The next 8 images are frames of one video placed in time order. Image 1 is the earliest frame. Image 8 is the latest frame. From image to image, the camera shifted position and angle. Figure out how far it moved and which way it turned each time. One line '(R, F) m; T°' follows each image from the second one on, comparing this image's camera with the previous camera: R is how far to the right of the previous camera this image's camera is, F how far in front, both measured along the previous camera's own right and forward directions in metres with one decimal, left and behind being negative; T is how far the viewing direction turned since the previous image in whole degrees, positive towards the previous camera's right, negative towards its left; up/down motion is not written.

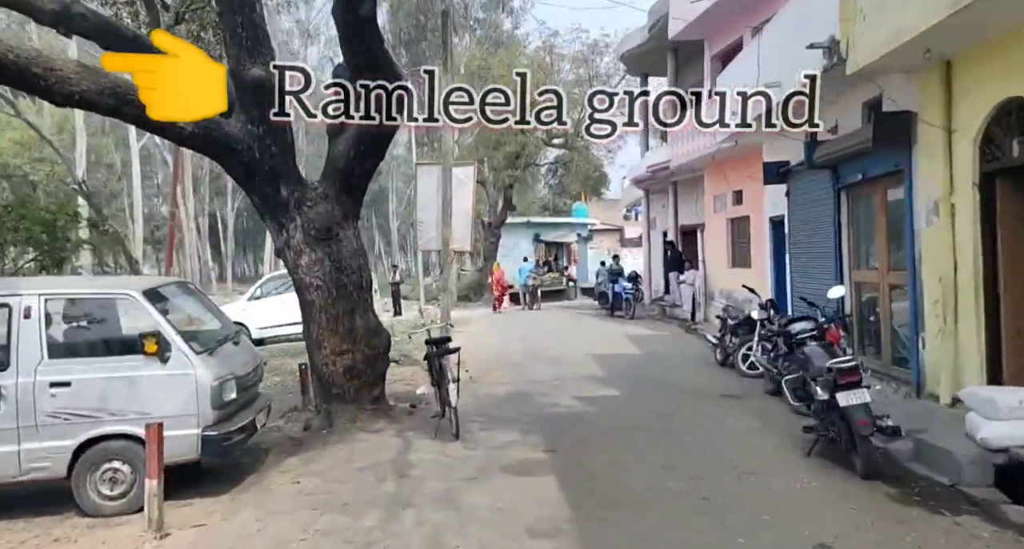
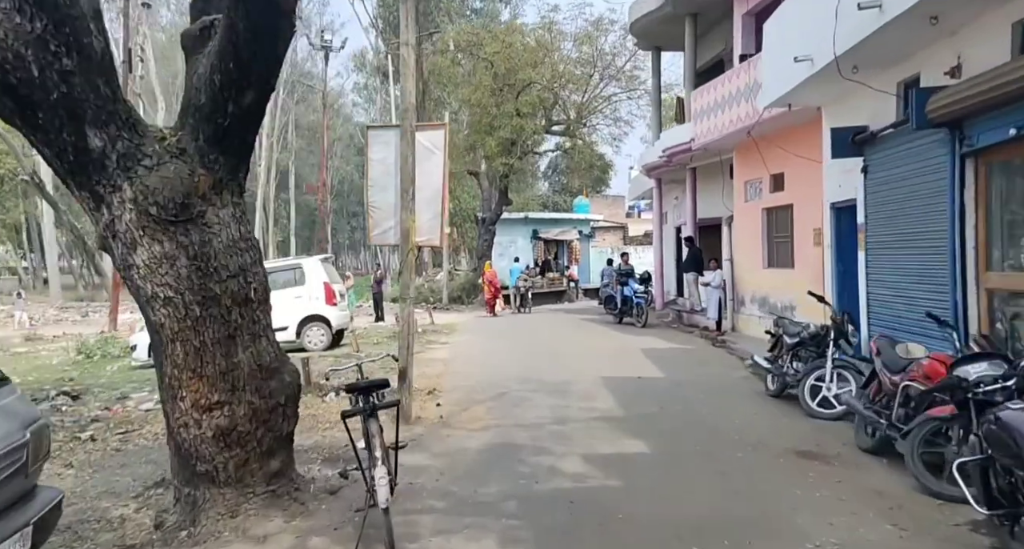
(+0.1, +2.9) m; 0°
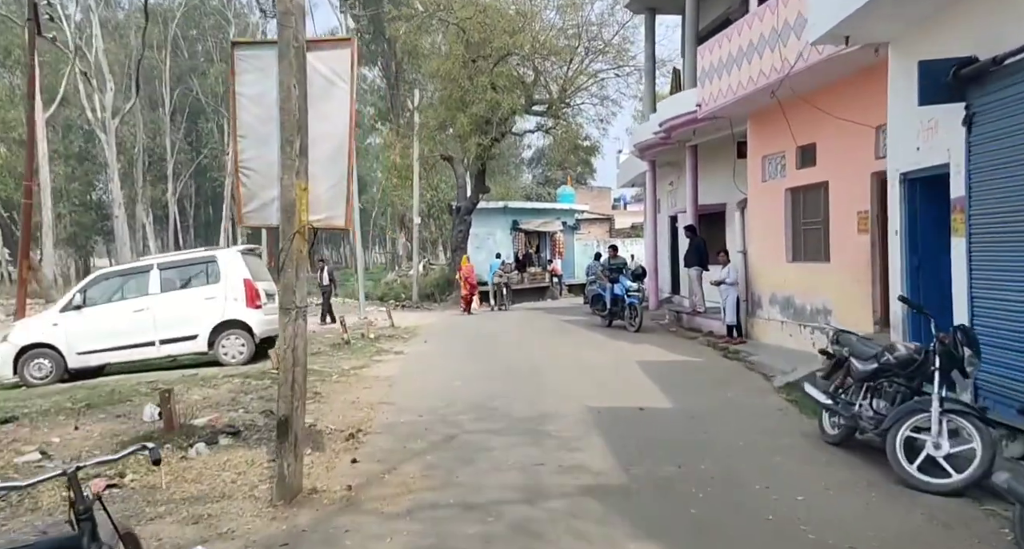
(+0.3, +2.8) m; +1°
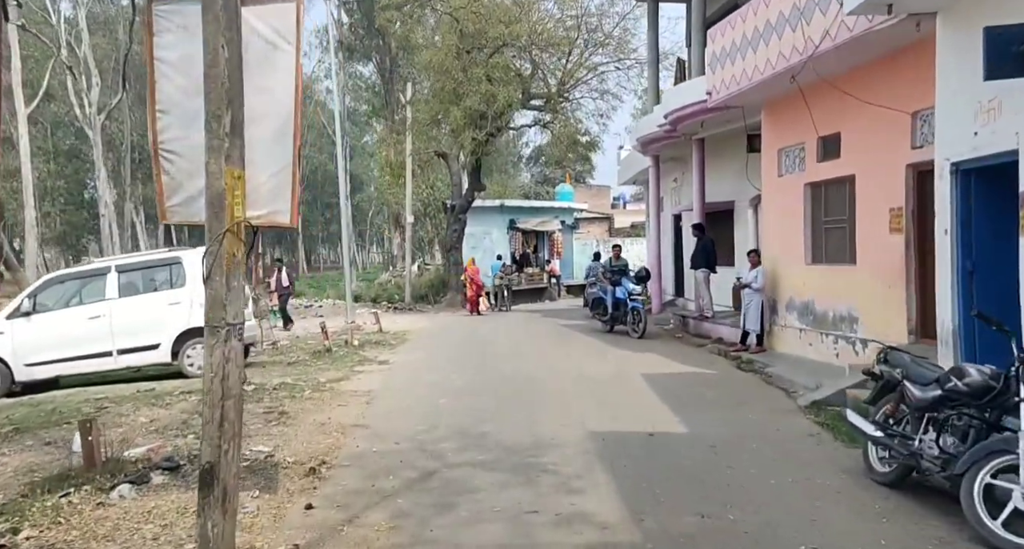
(+0.1, +1.0) m; 0°
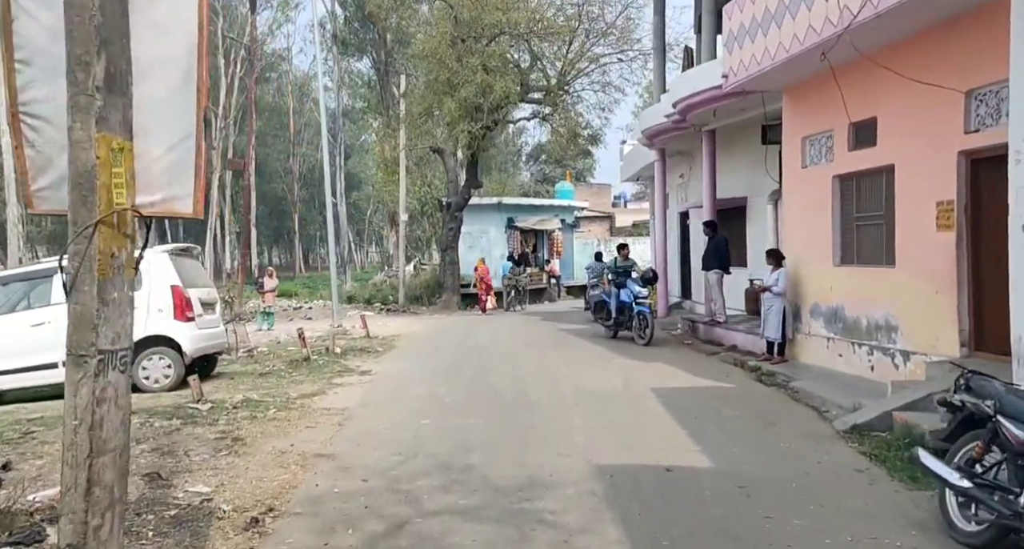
(+0.1, +1.1) m; 0°
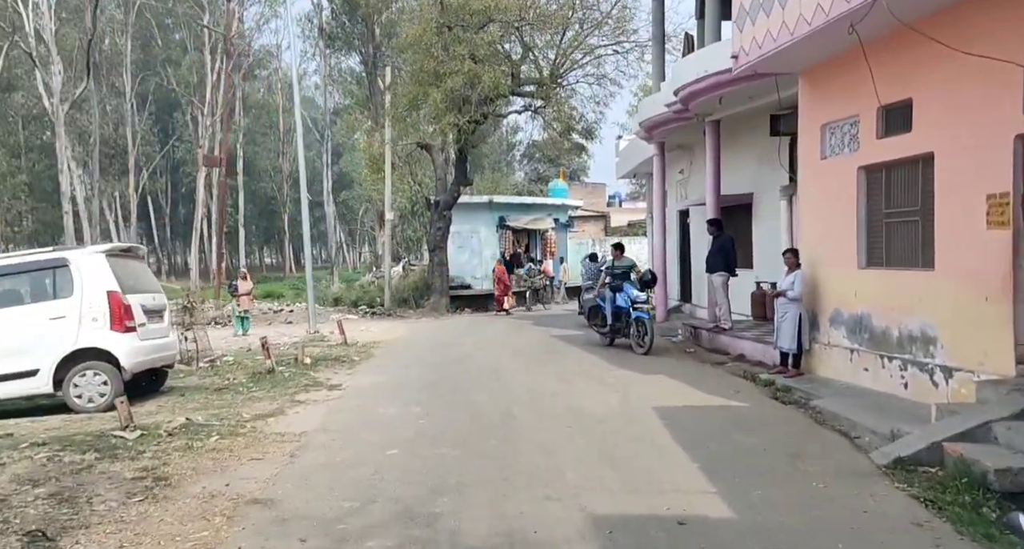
(+0.1, +1.1) m; 0°
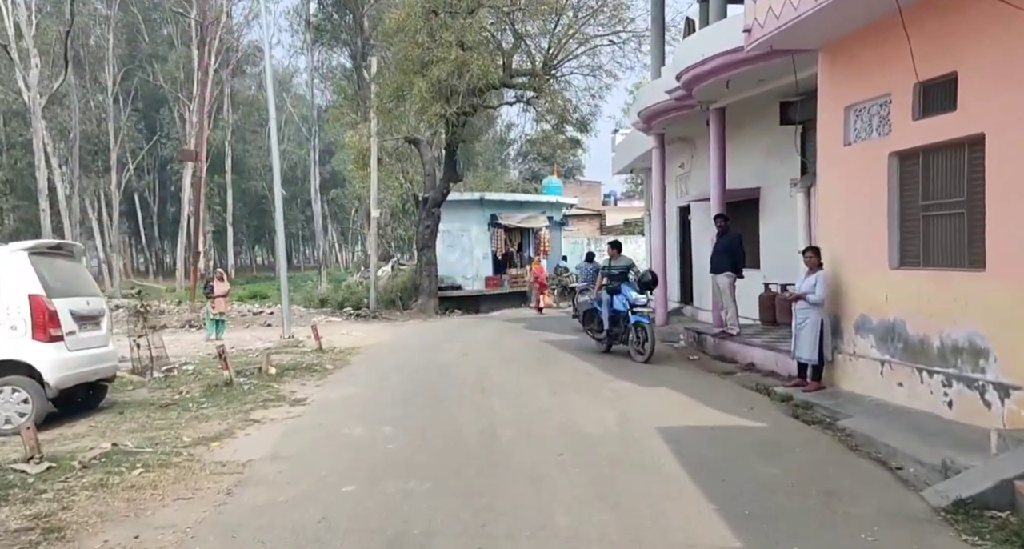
(+0.1, +1.1) m; 0°
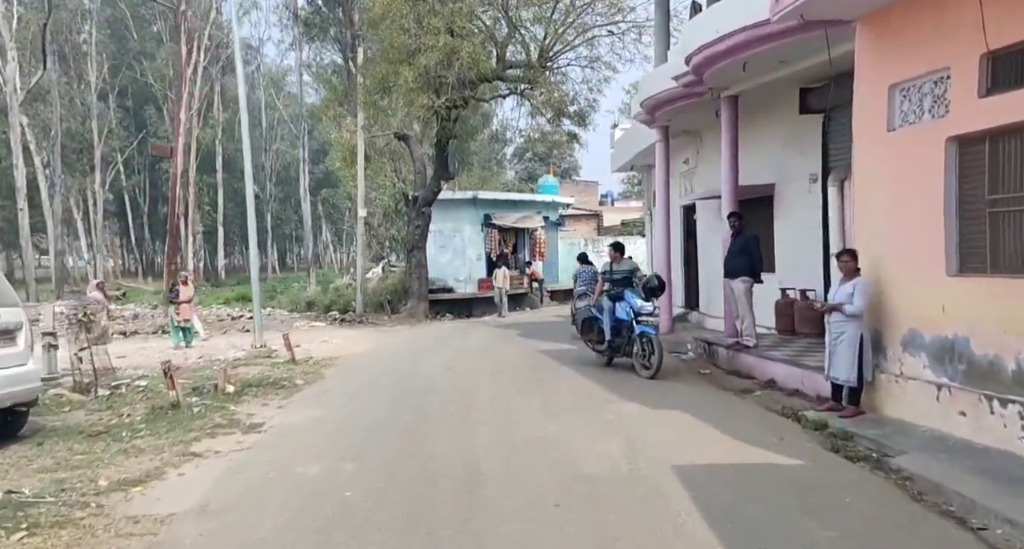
(+0.1, +1.2) m; 0°
